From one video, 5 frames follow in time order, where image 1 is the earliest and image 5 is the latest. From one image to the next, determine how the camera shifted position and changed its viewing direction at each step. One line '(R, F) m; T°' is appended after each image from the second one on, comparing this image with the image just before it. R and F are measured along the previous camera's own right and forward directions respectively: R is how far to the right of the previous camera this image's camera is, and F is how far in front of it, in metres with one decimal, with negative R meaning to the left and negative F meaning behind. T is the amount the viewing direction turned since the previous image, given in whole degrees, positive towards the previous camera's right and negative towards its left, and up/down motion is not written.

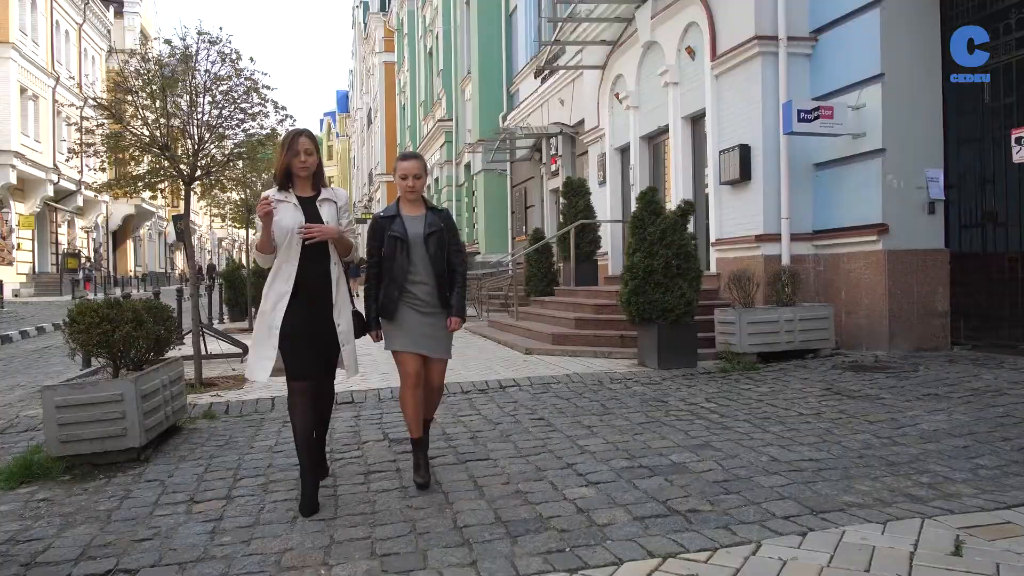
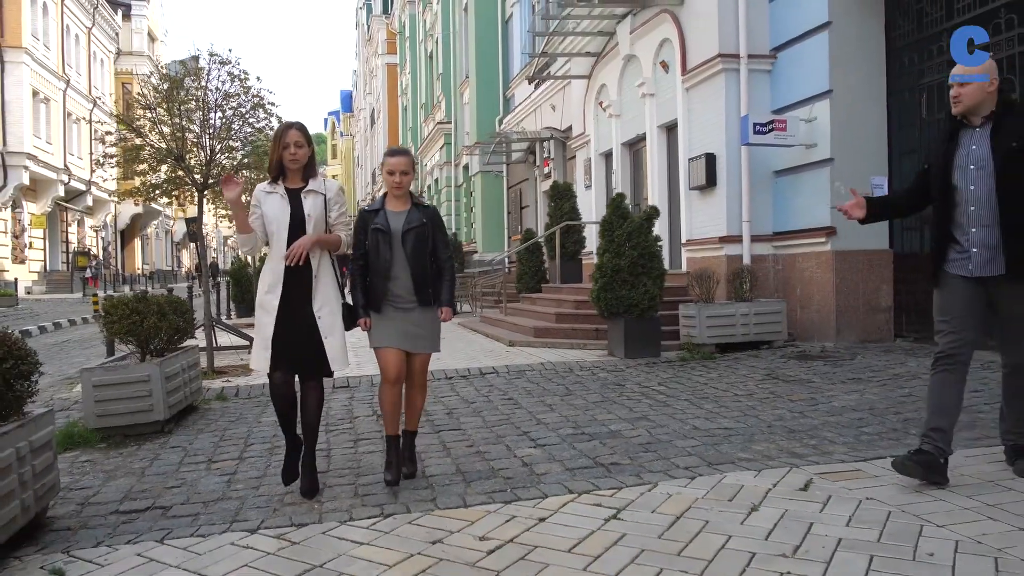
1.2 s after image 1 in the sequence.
(+0.3, -0.8) m; 0°
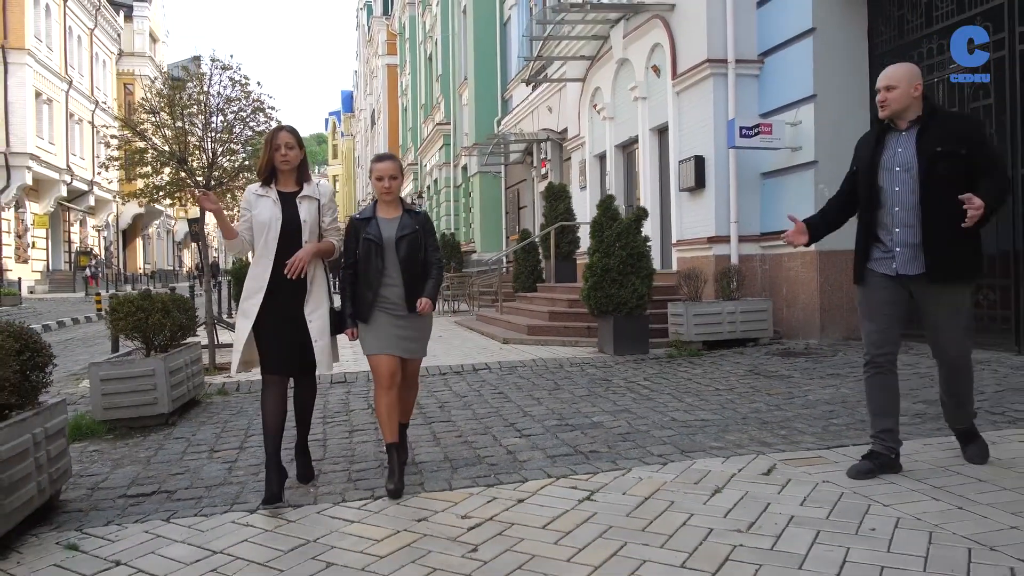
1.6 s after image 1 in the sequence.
(+0.1, -0.3) m; 0°
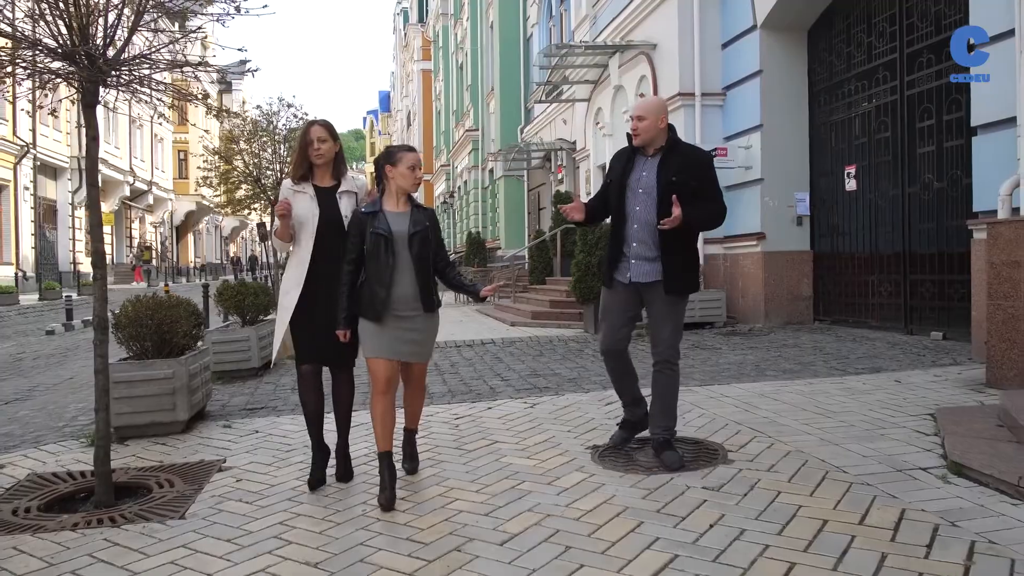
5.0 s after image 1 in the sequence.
(+0.5, -2.3) m; -3°
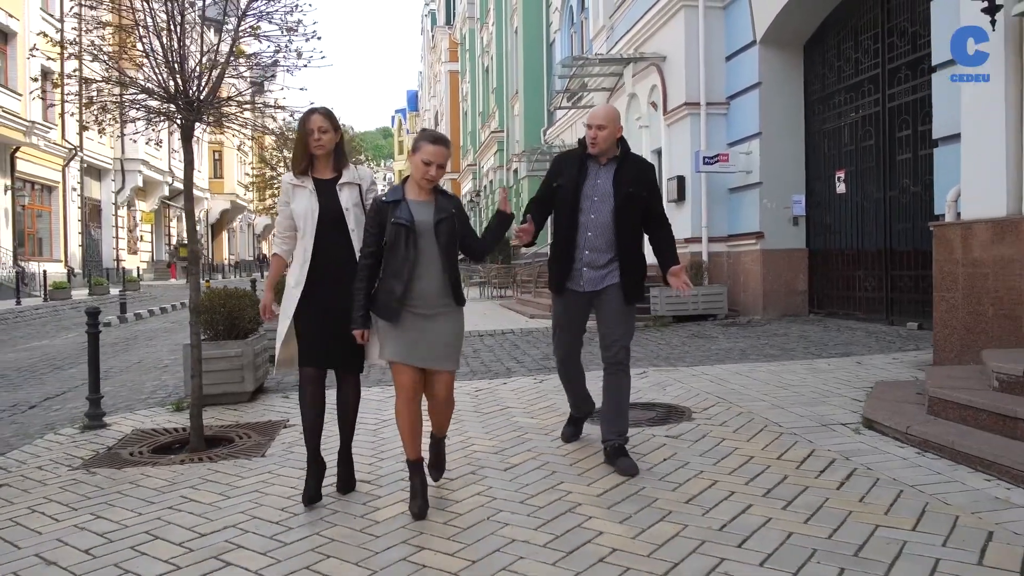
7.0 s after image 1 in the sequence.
(+0.1, -1.1) m; -2°
